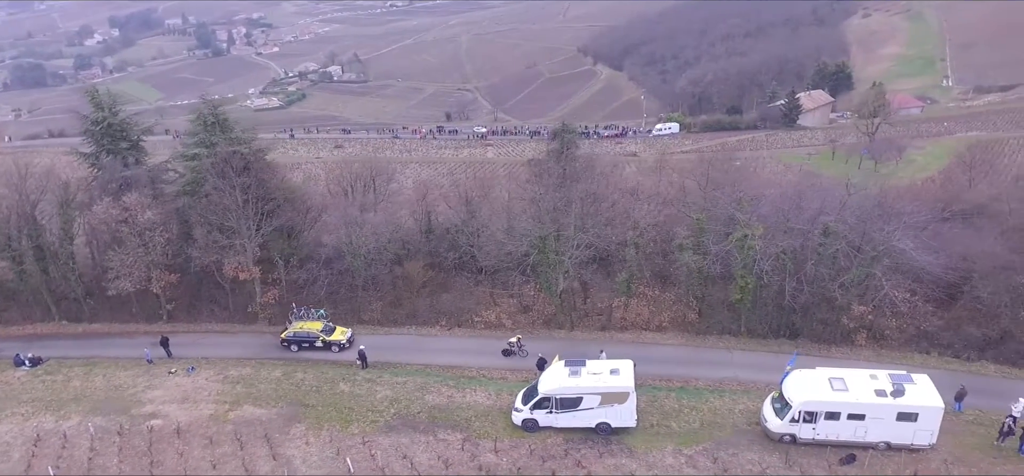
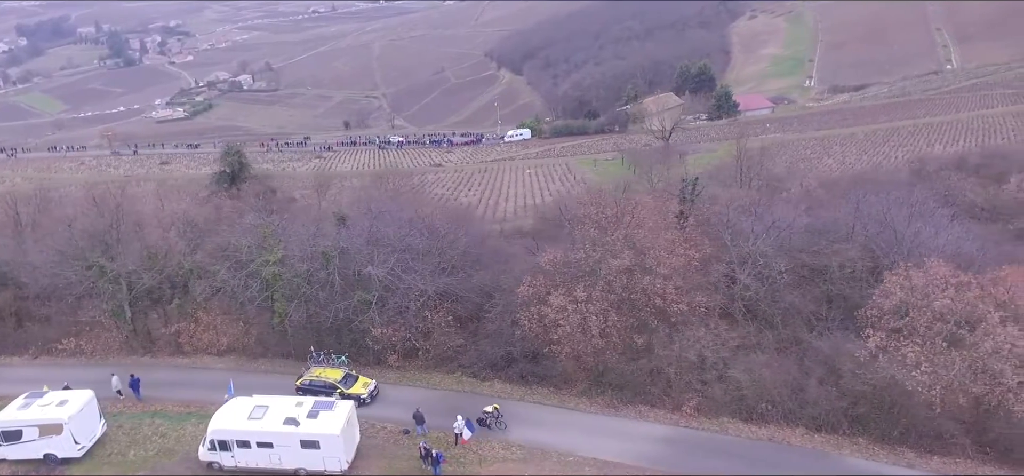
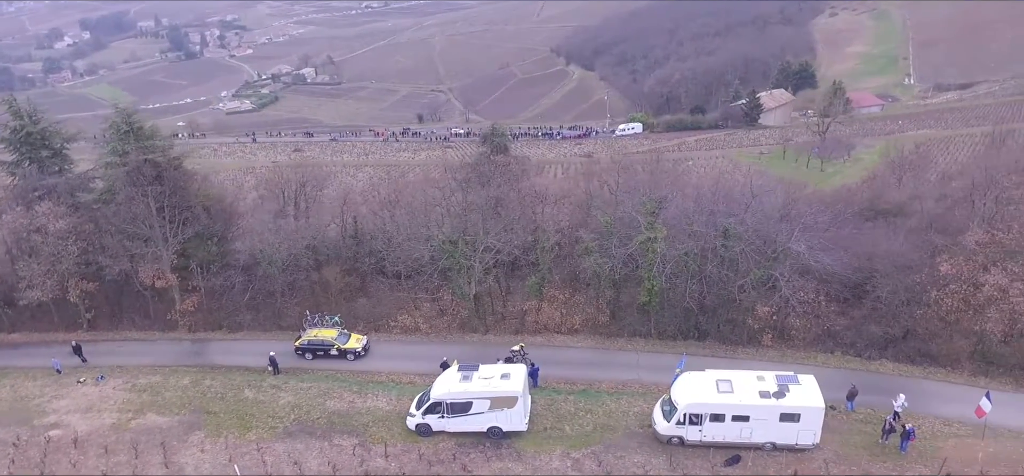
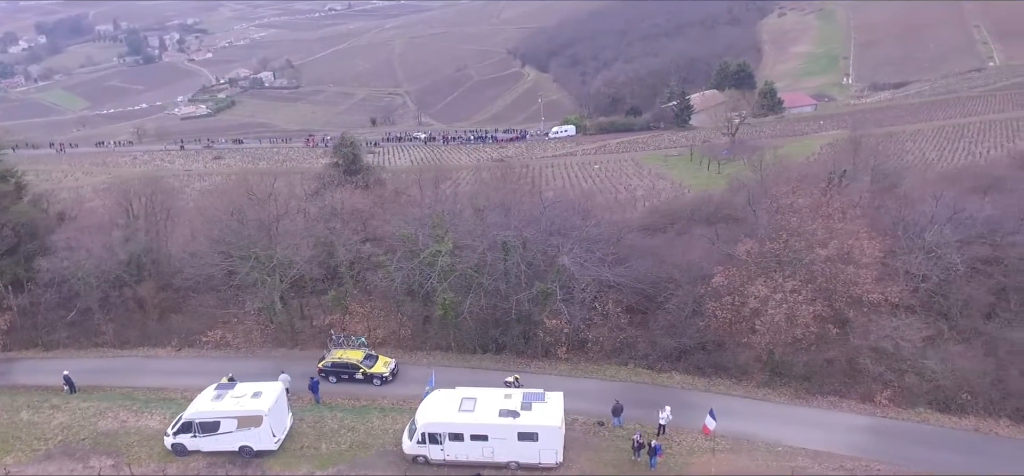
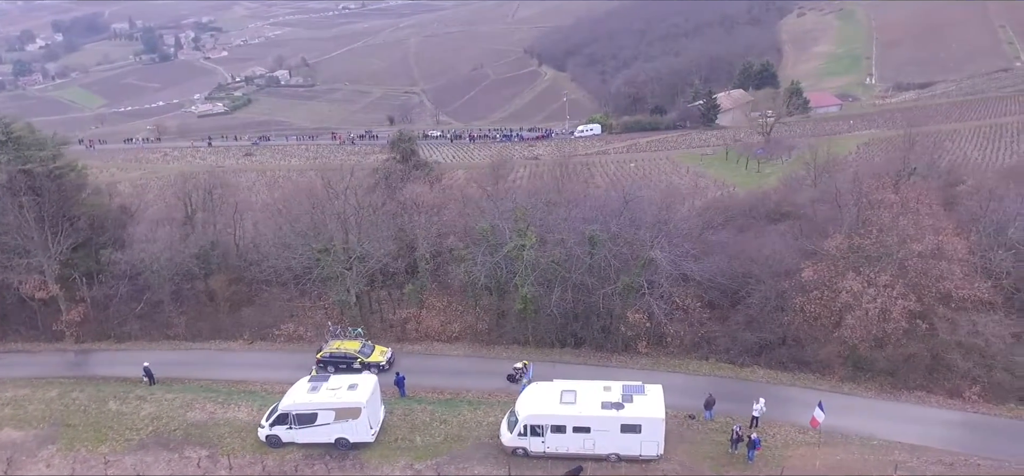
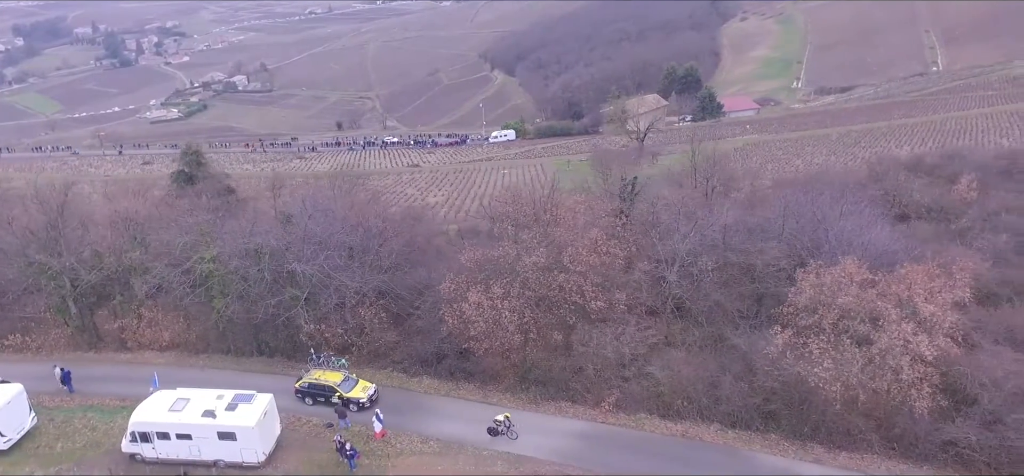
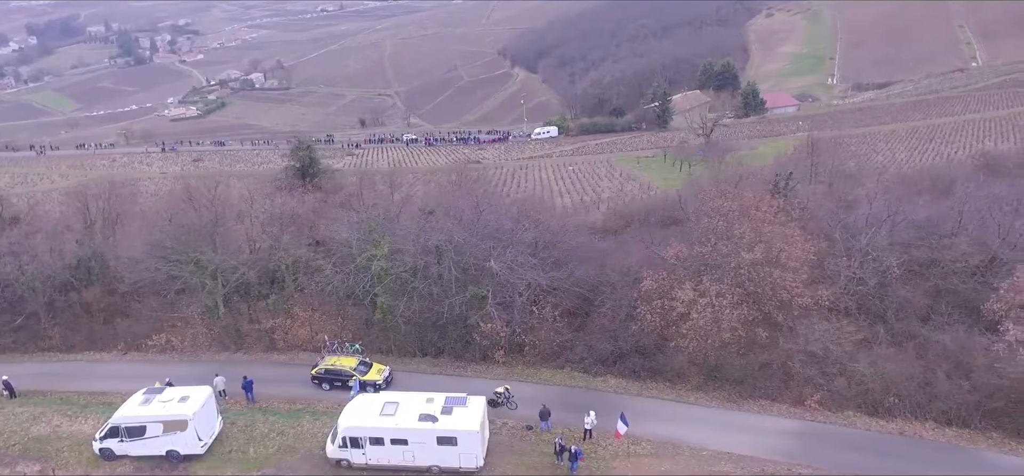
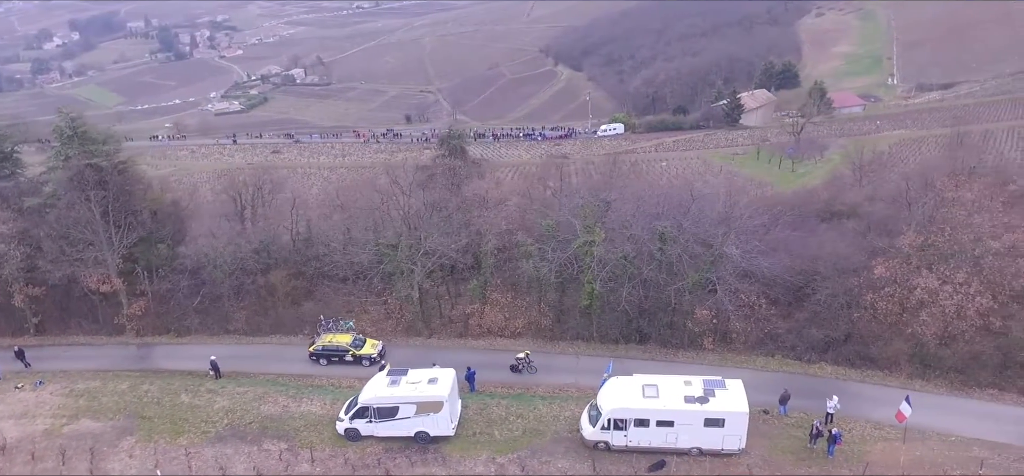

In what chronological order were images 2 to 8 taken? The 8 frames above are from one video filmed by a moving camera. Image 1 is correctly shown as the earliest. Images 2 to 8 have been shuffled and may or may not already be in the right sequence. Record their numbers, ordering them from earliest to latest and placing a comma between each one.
3, 8, 5, 4, 7, 2, 6
